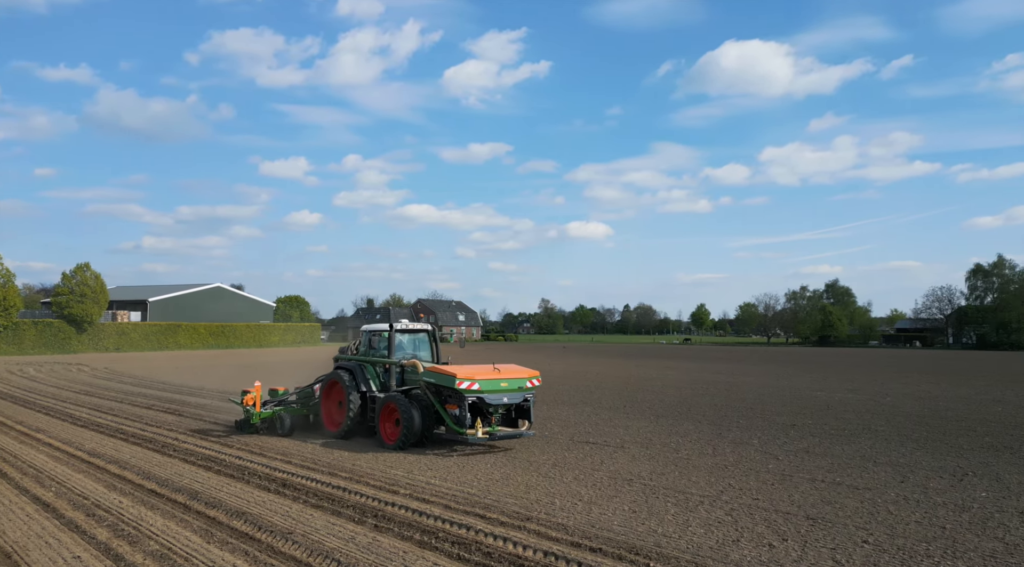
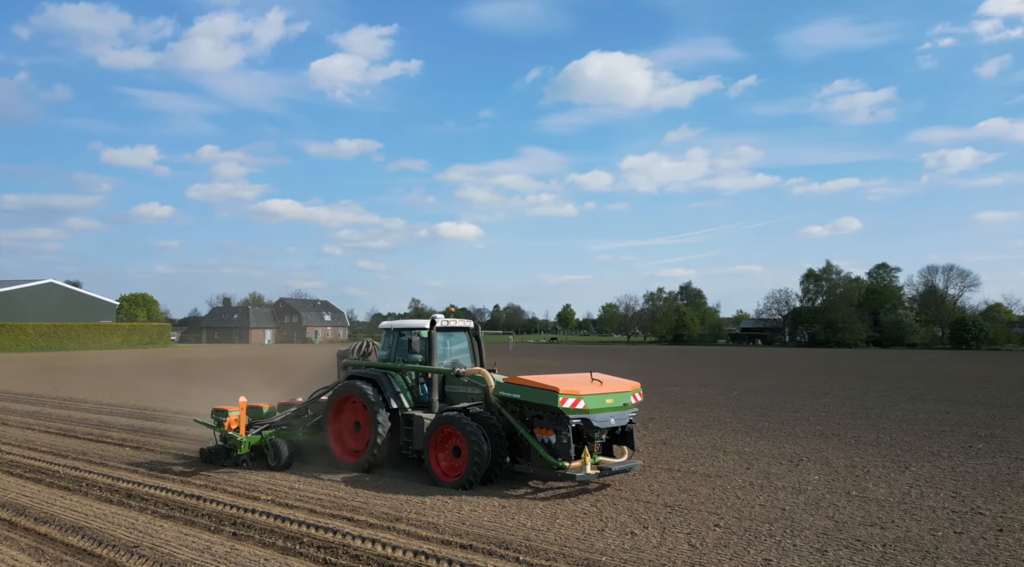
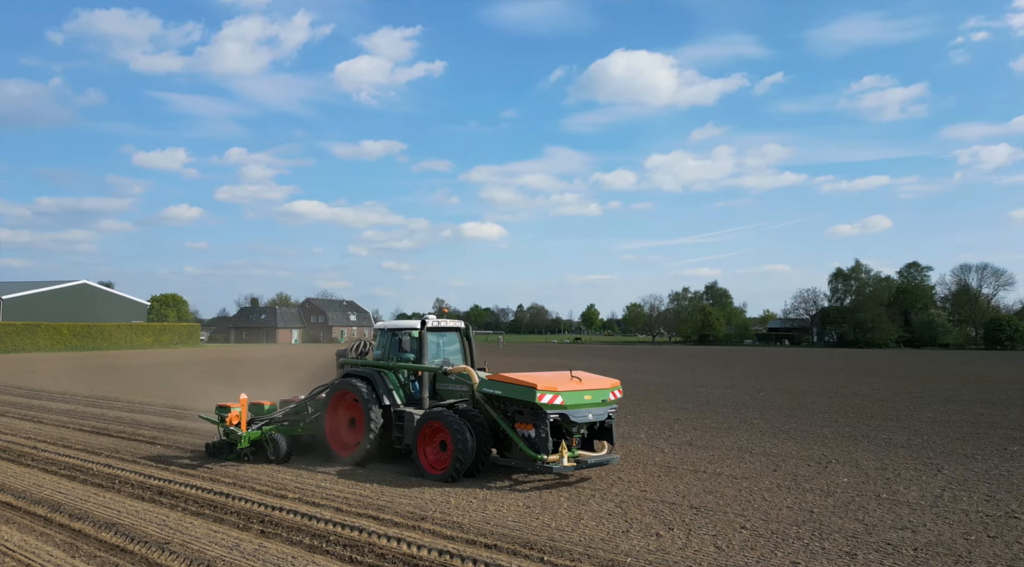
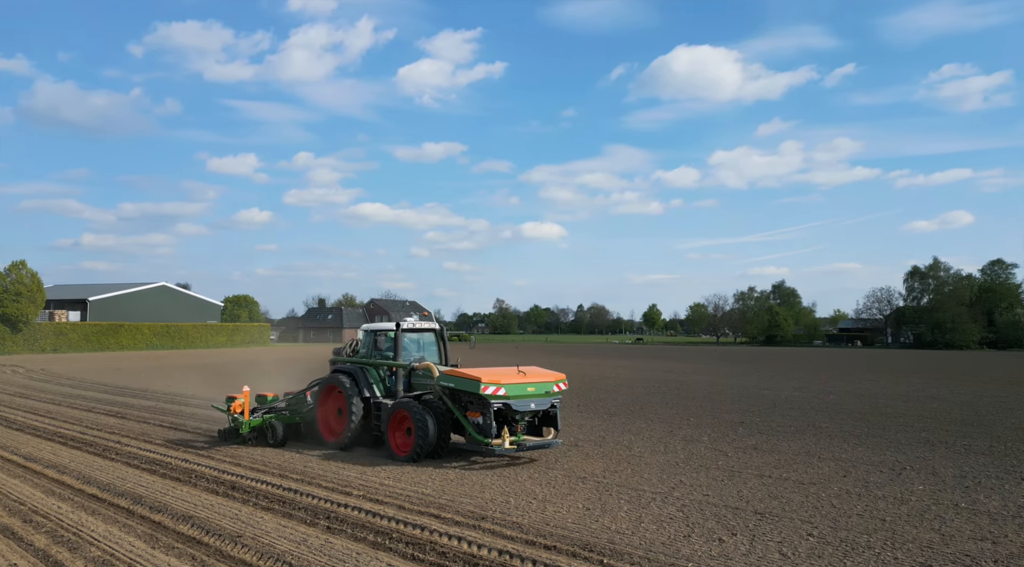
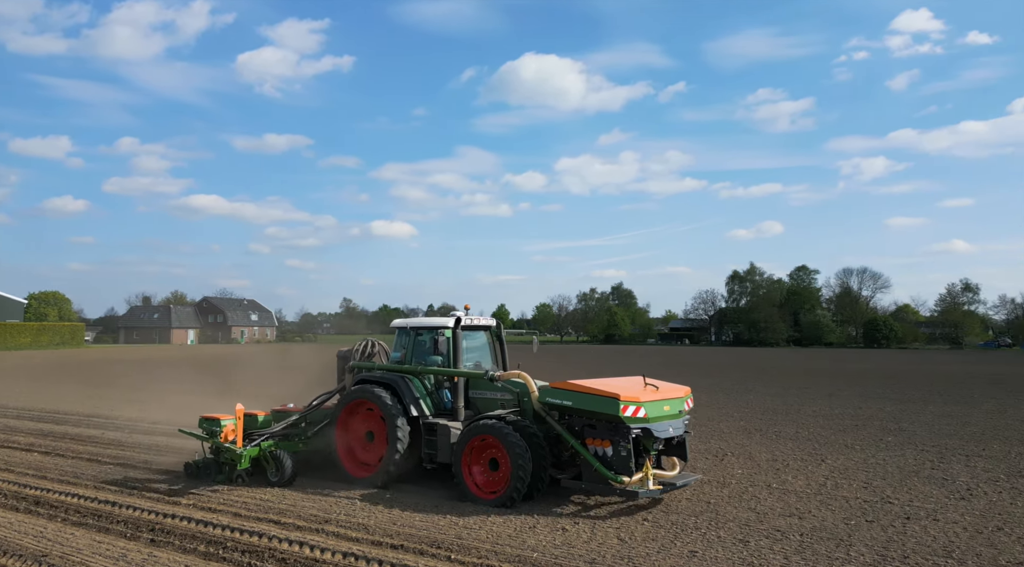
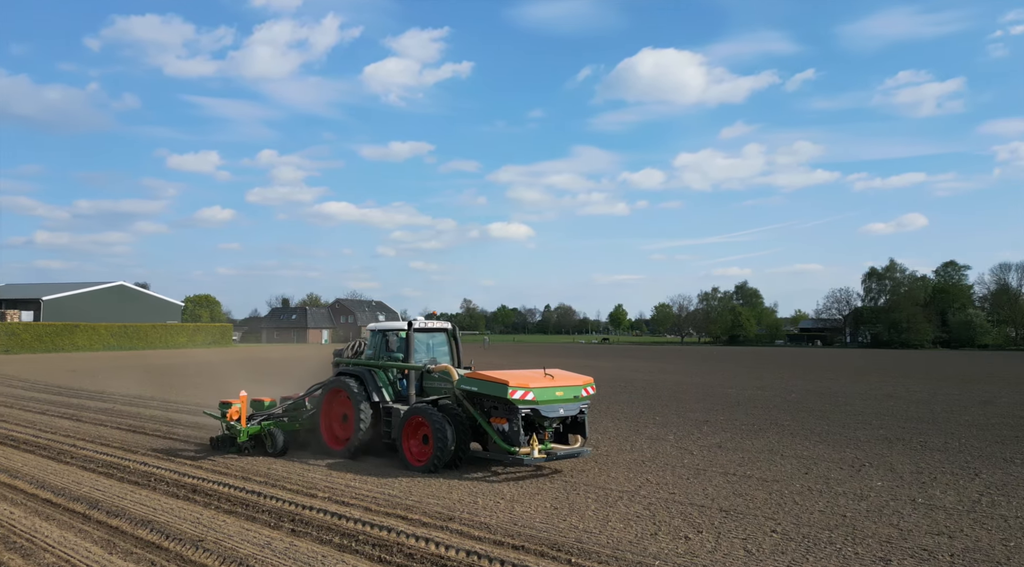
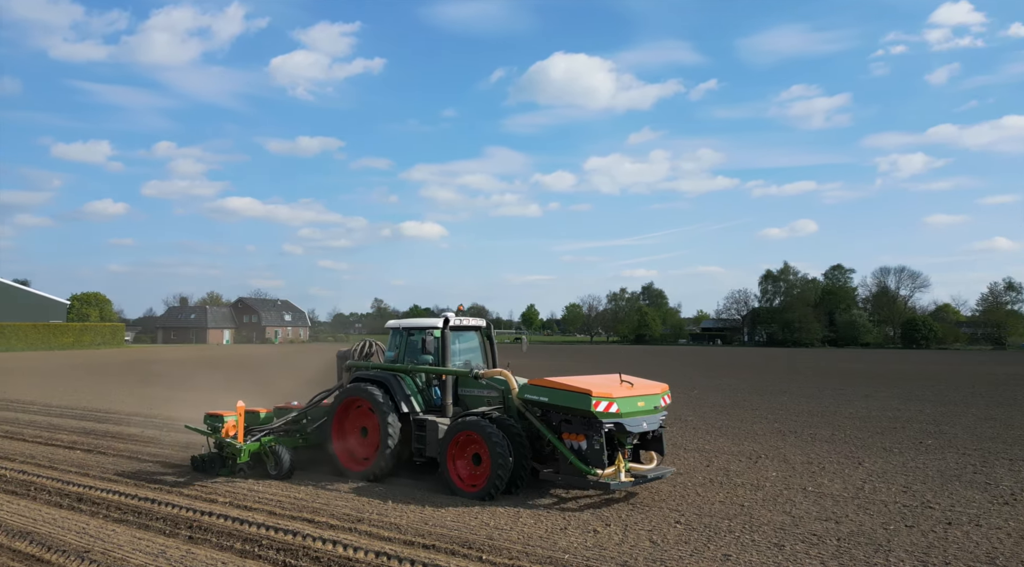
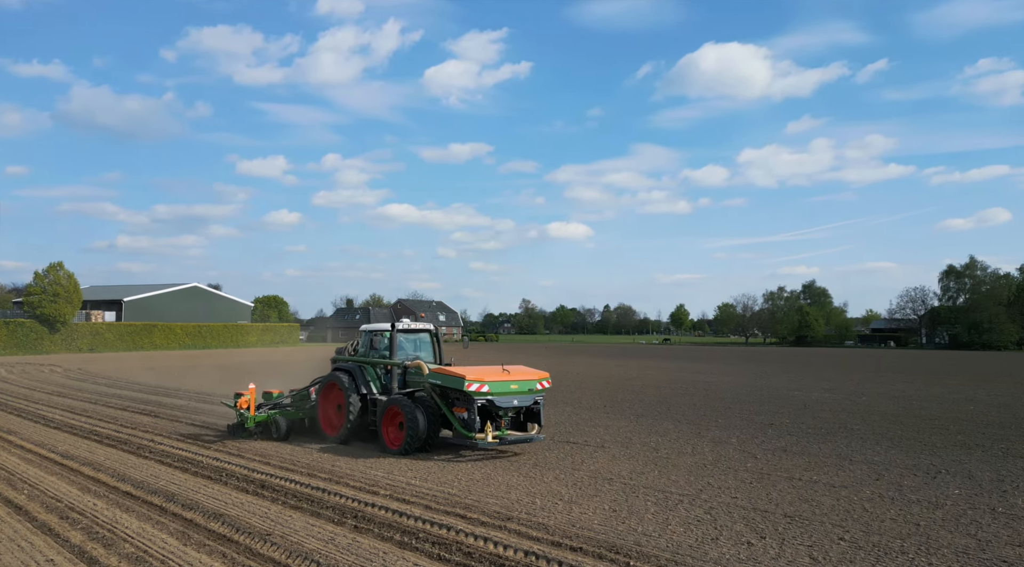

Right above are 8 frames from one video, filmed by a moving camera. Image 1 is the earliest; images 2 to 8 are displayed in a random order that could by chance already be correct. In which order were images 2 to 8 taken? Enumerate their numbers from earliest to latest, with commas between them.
8, 4, 6, 3, 2, 7, 5
